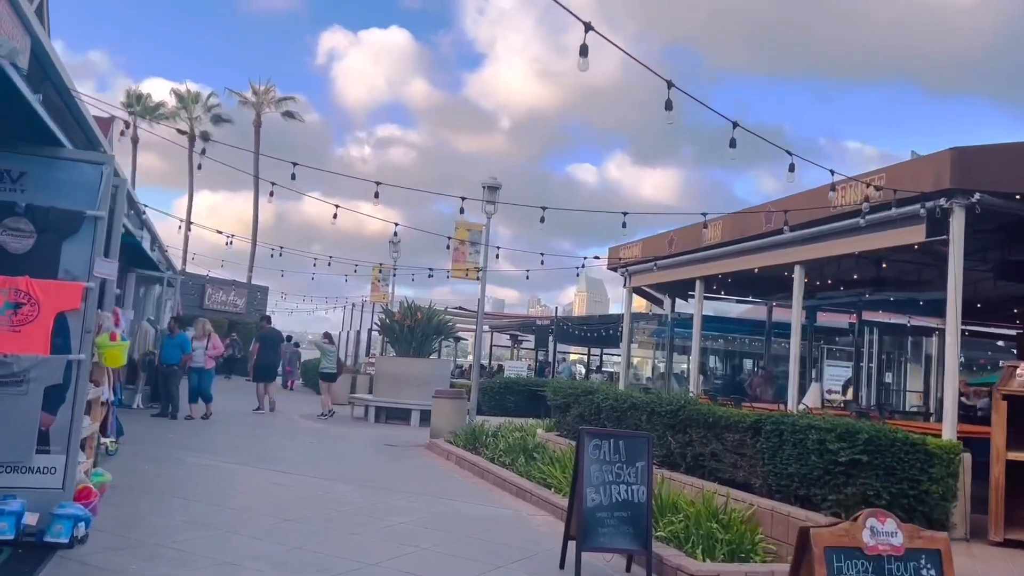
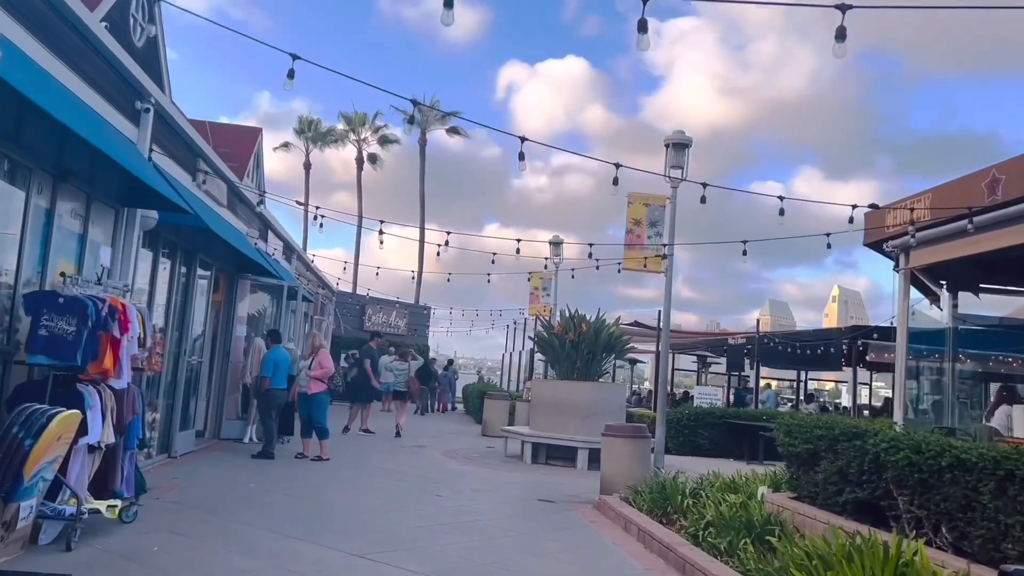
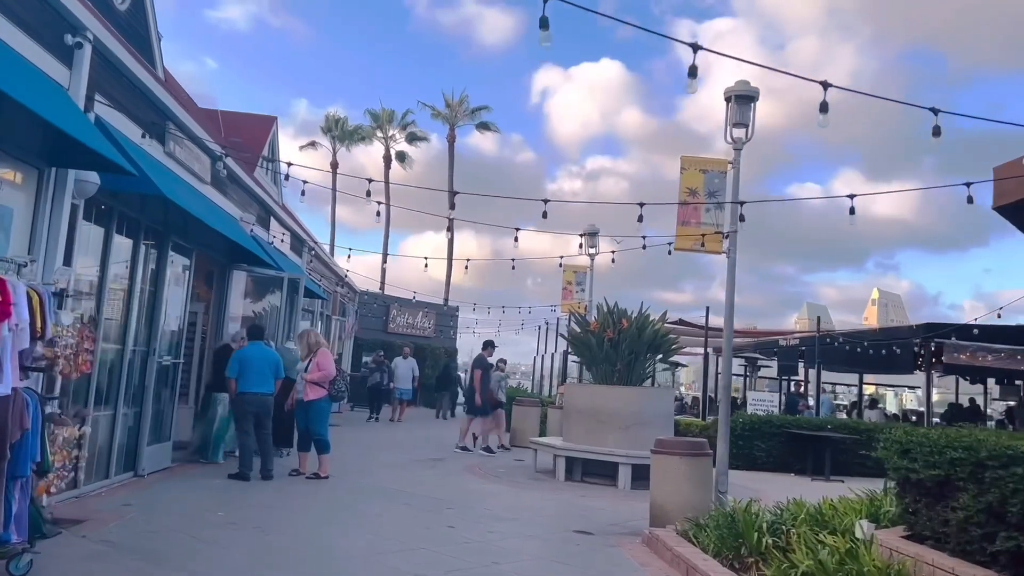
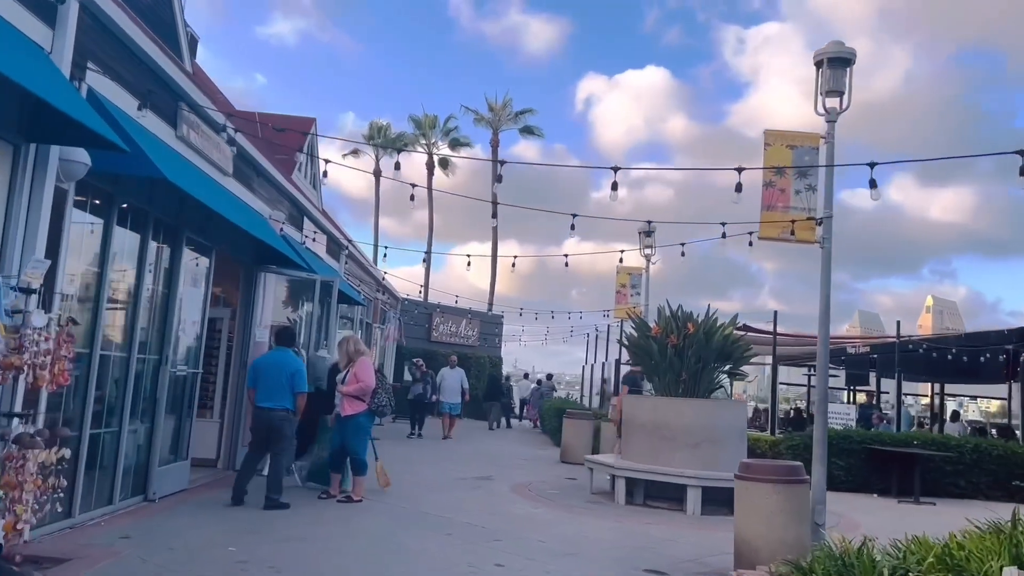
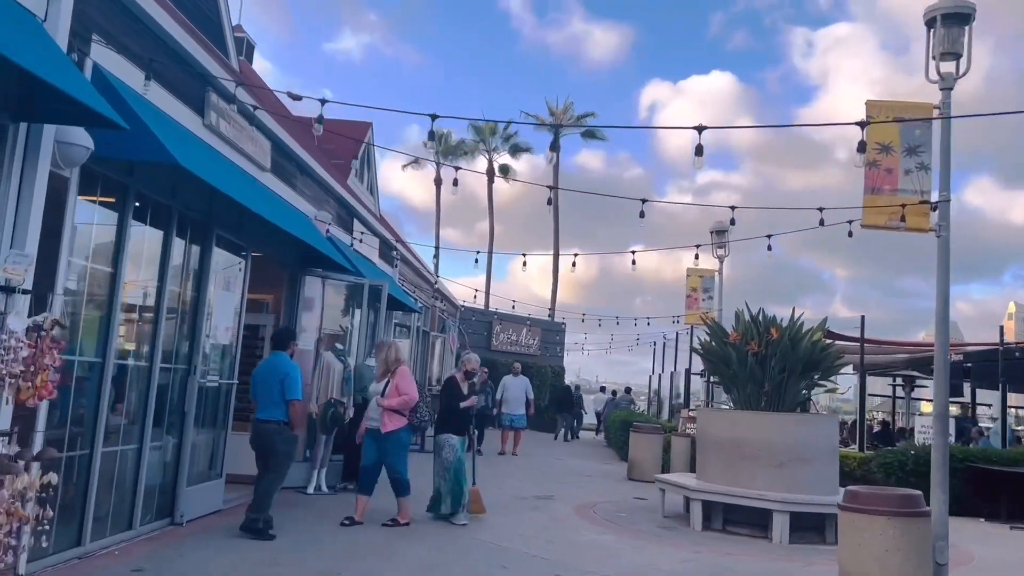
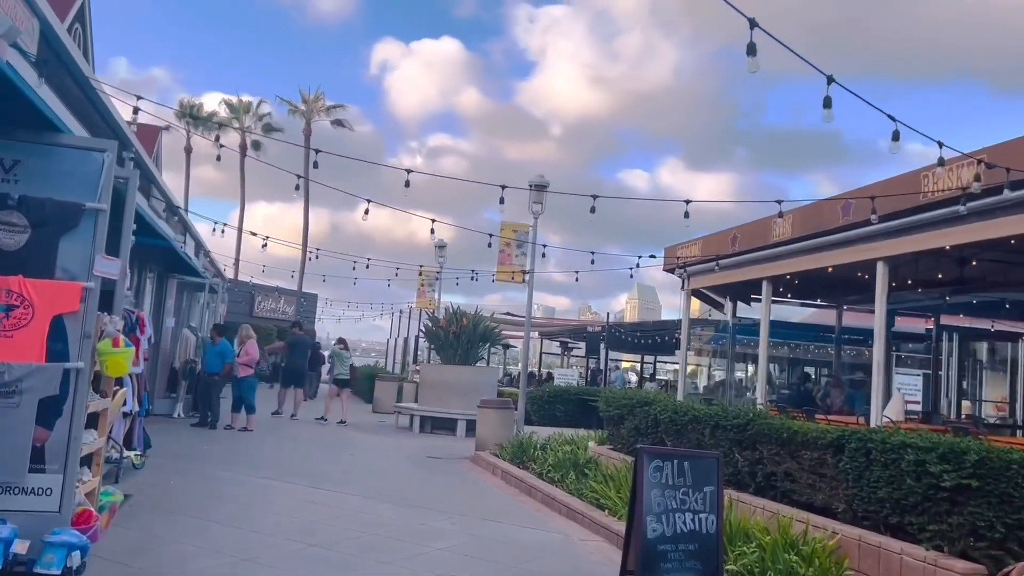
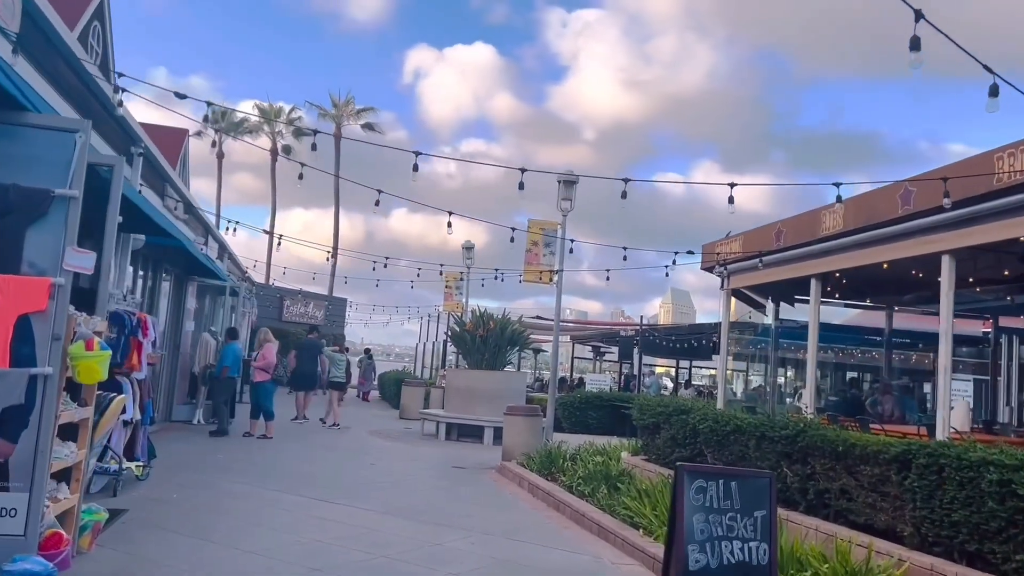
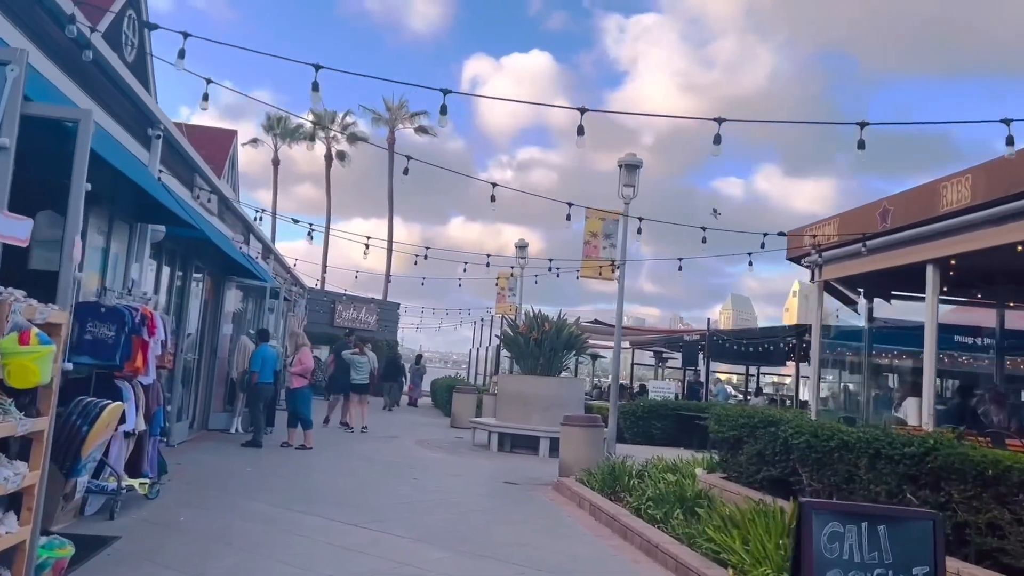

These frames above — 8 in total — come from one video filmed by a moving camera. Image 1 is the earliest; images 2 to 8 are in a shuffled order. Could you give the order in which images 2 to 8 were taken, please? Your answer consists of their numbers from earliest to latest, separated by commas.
6, 7, 8, 2, 3, 4, 5
